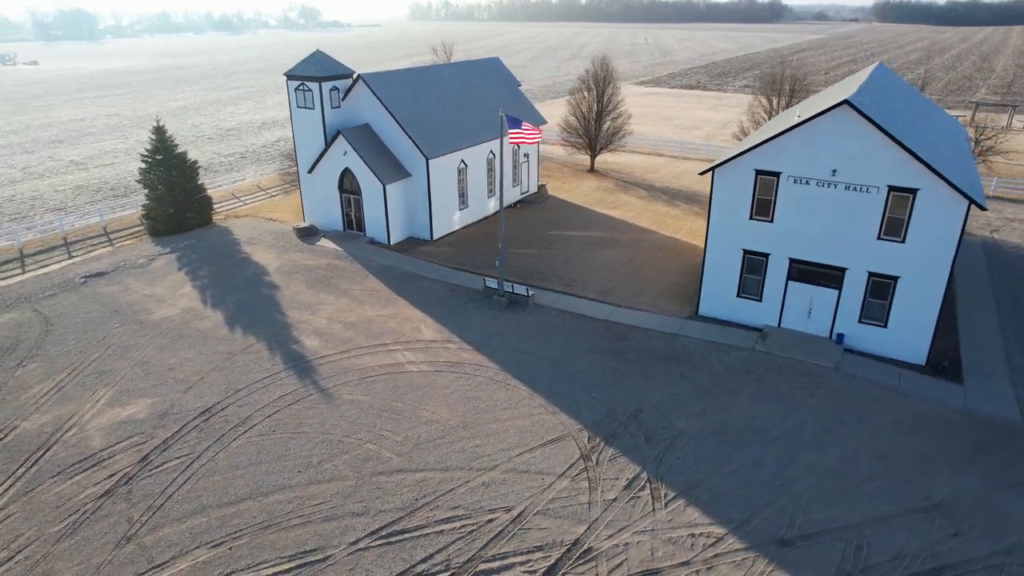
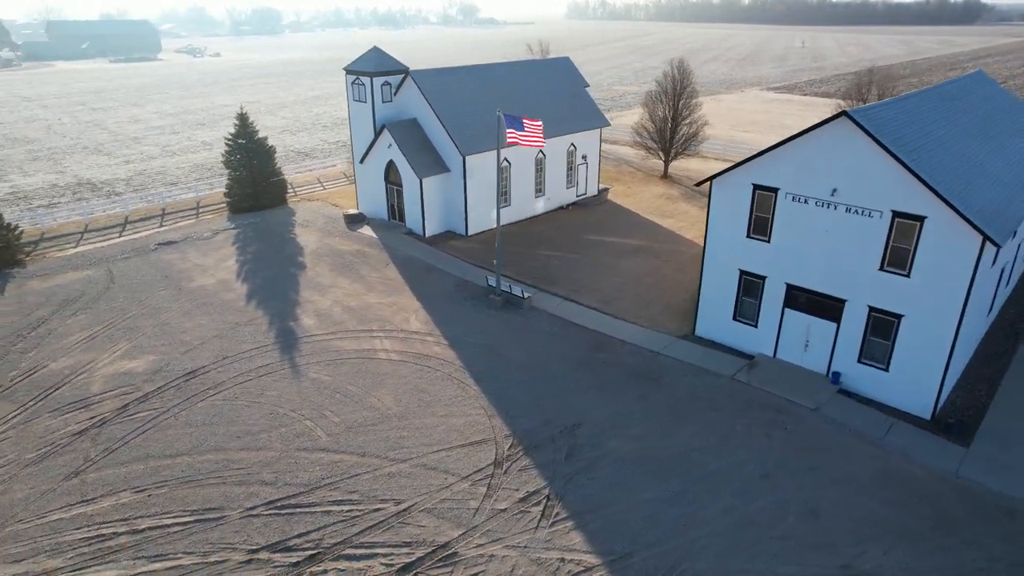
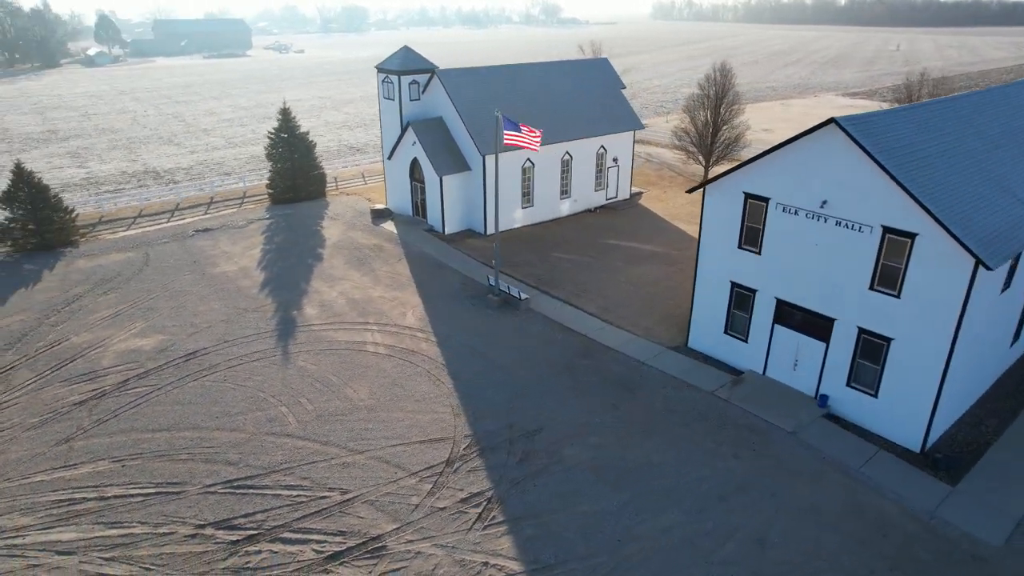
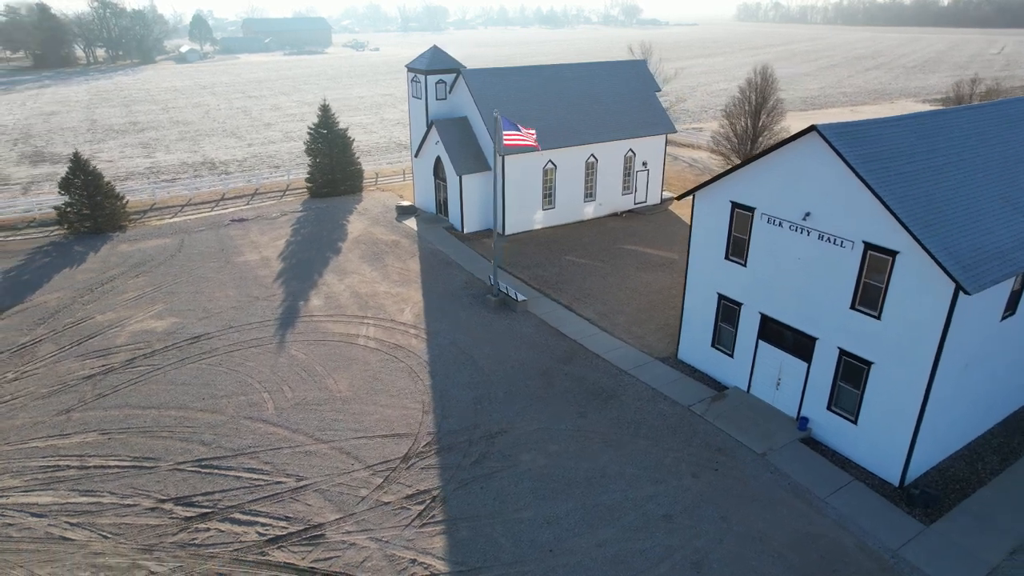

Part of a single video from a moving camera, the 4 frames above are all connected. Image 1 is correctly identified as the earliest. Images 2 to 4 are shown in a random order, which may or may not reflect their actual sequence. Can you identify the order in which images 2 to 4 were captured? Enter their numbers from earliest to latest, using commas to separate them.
2, 3, 4
